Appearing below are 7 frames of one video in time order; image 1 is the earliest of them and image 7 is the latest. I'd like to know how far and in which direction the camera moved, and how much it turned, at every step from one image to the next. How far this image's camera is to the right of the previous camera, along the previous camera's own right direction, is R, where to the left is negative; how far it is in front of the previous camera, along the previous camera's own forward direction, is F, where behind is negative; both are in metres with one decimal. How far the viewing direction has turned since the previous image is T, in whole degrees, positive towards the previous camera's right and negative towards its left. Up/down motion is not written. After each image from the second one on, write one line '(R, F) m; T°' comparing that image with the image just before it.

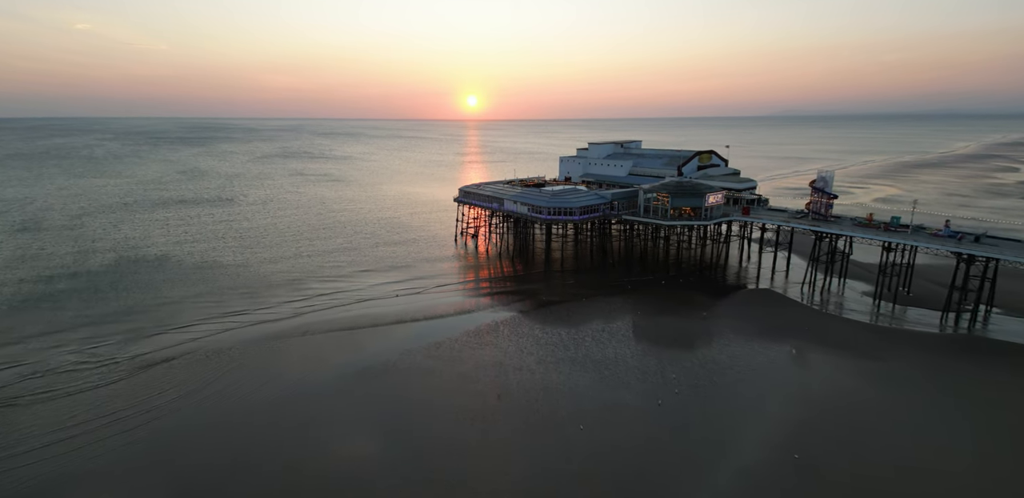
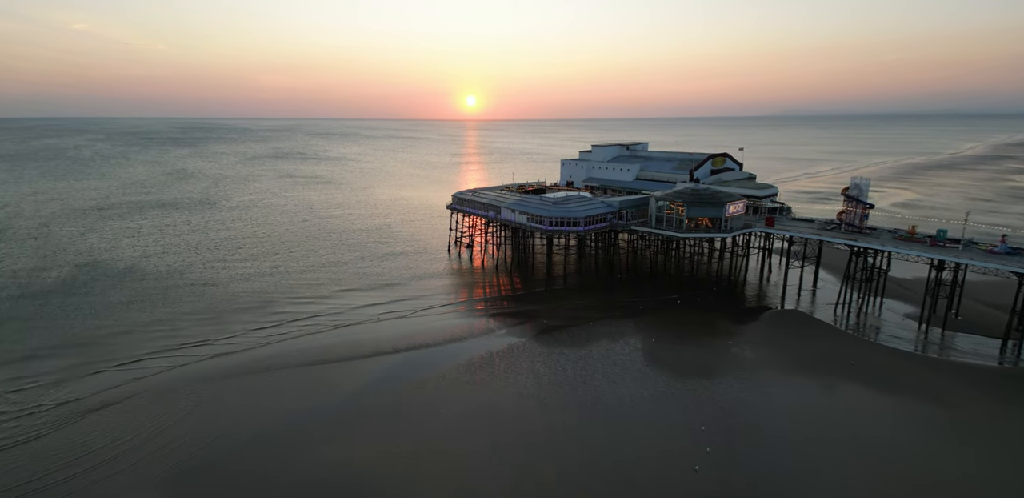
(+0.1, +5.2) m; 0°
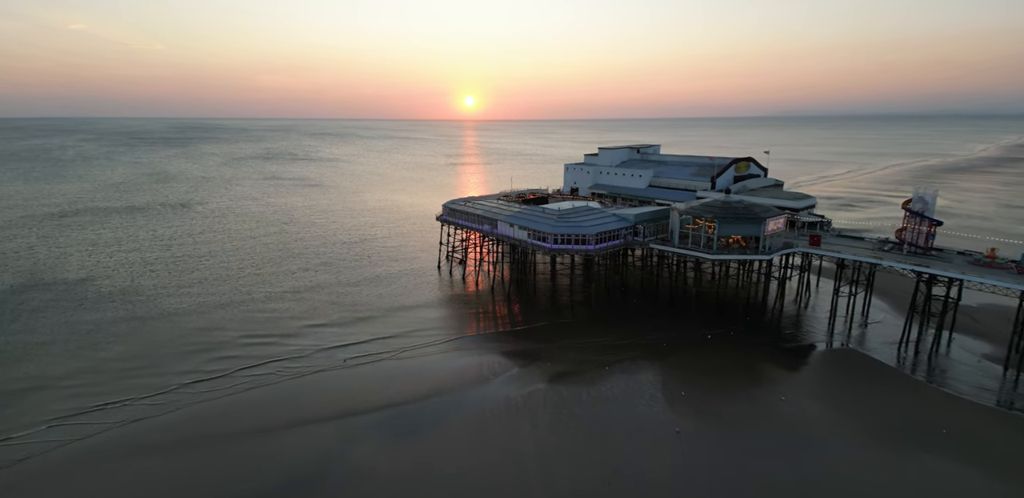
(0.0, +7.2) m; 0°
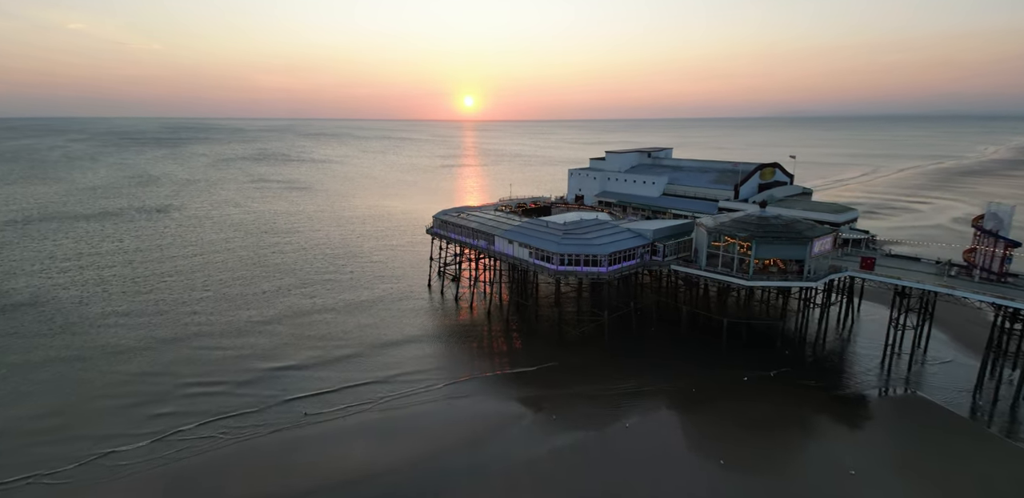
(0.0, +5.8) m; 0°
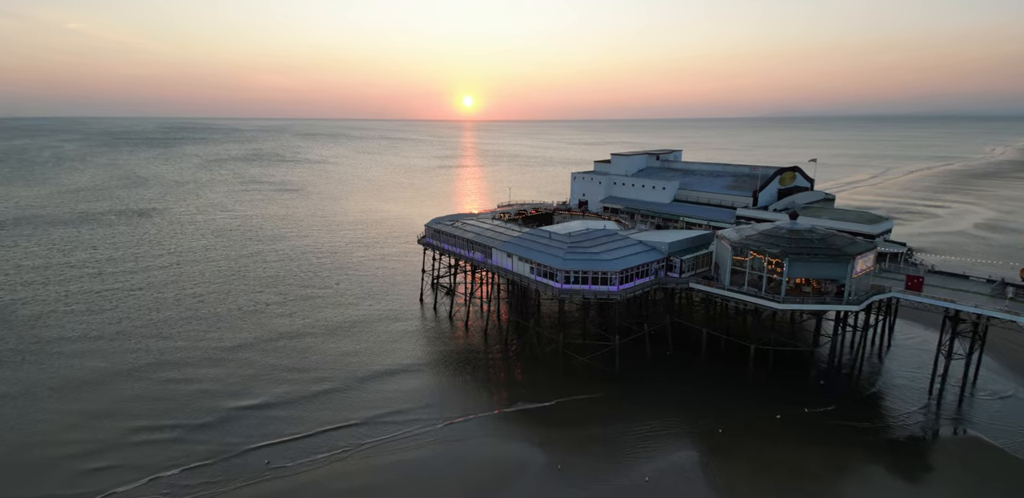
(0.0, +3.9) m; 0°
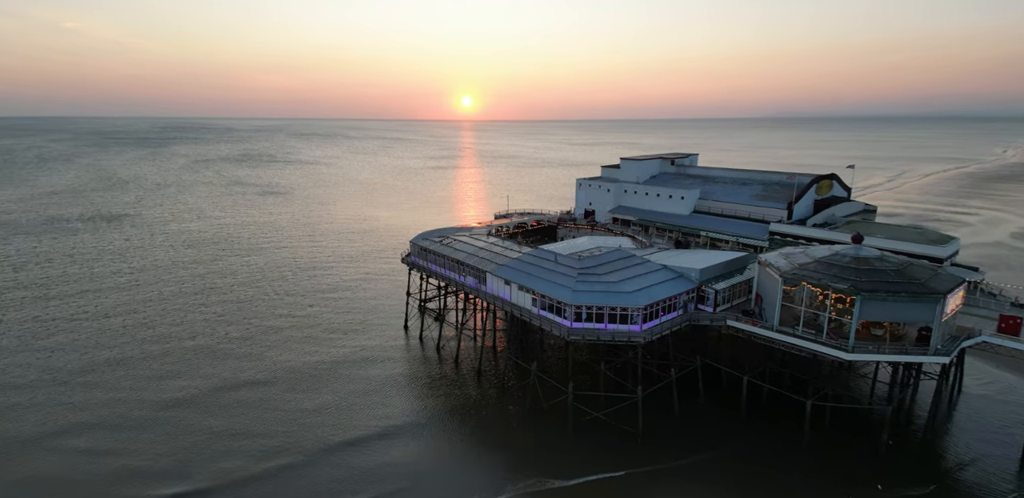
(0.0, +5.8) m; 0°
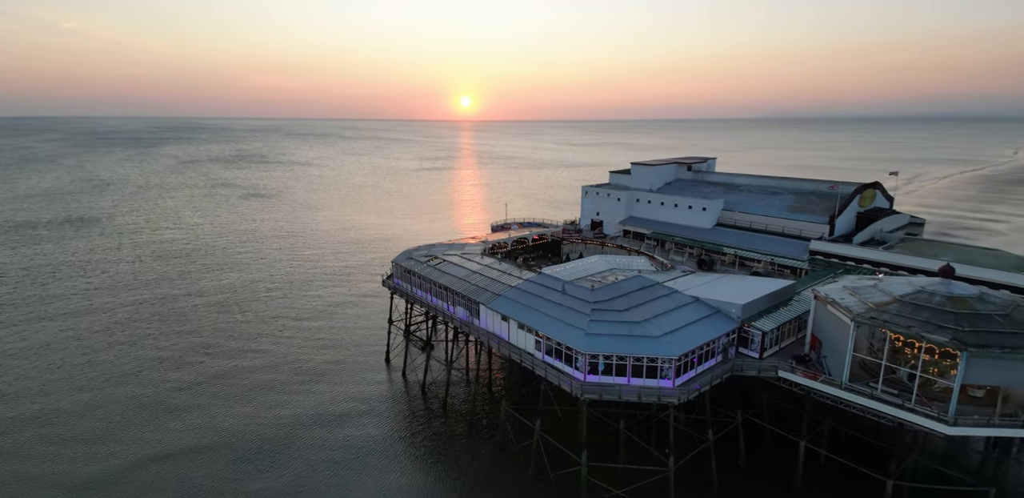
(0.0, +5.2) m; 0°
